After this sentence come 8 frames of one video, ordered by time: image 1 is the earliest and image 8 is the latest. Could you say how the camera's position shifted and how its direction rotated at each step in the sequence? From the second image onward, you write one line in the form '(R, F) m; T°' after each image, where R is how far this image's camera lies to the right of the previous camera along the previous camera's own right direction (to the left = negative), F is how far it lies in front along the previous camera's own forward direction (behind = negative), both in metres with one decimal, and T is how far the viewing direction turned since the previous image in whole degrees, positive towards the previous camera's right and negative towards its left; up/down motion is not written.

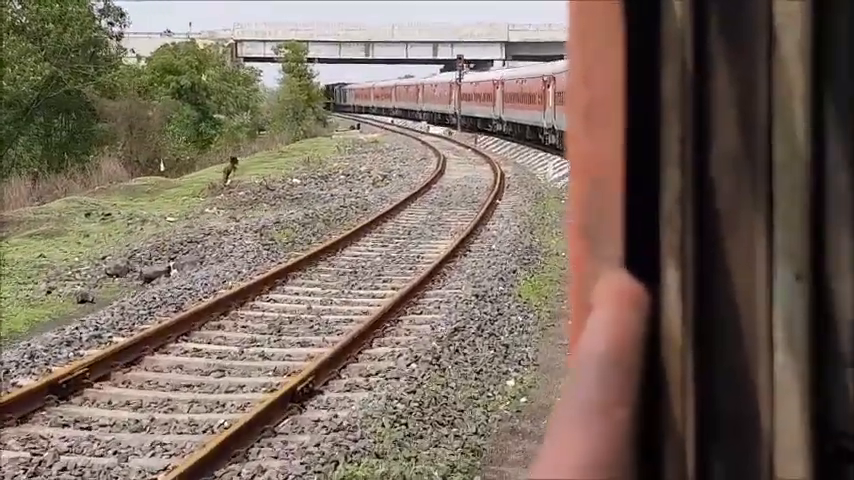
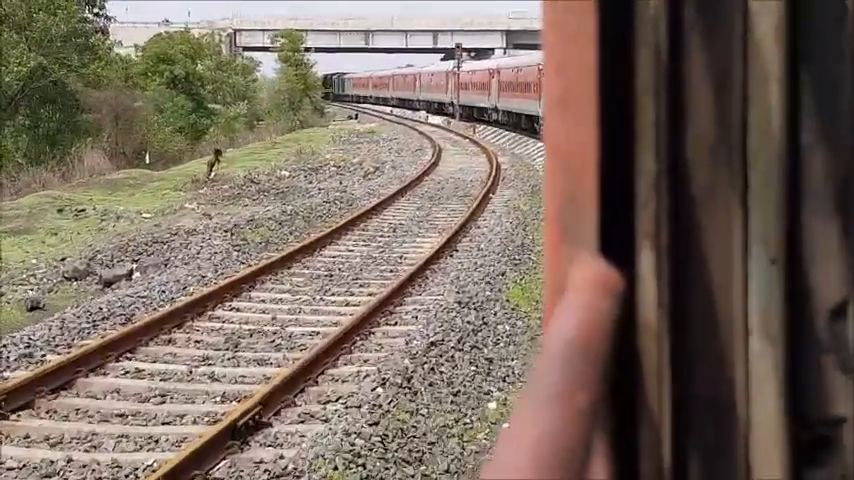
(+0.1, -0.1) m; 0°
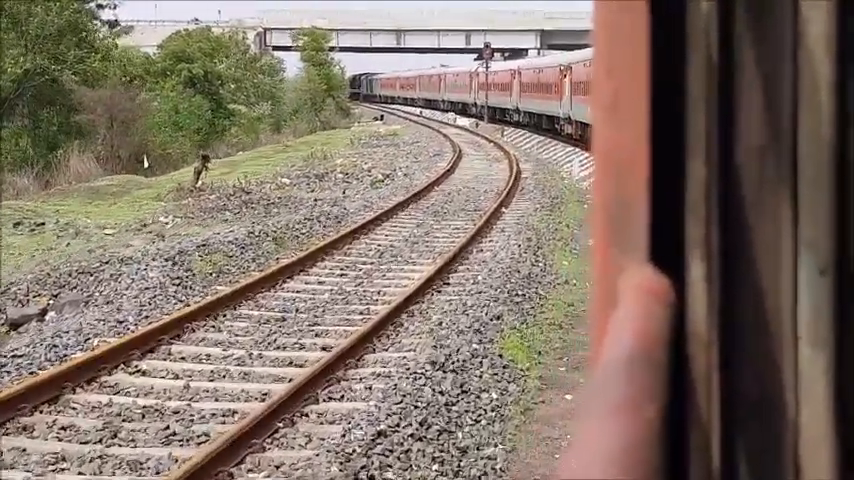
(0.0, +0.4) m; -1°
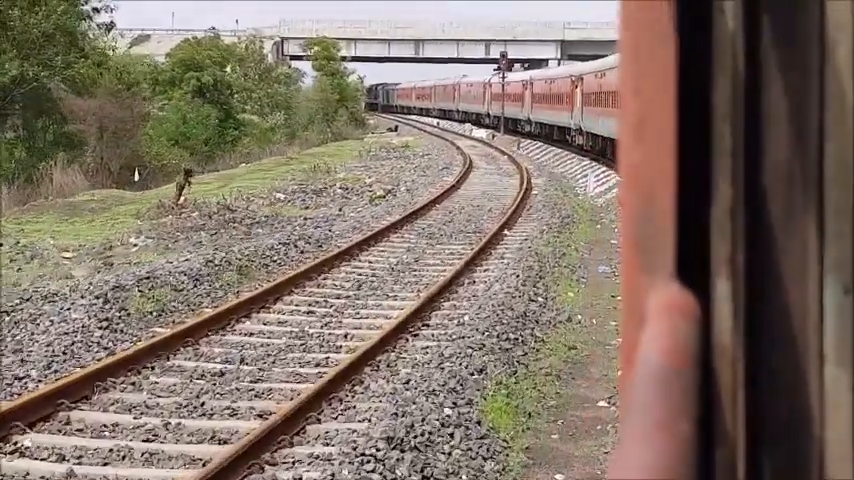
(+0.2, +1.3) m; -1°
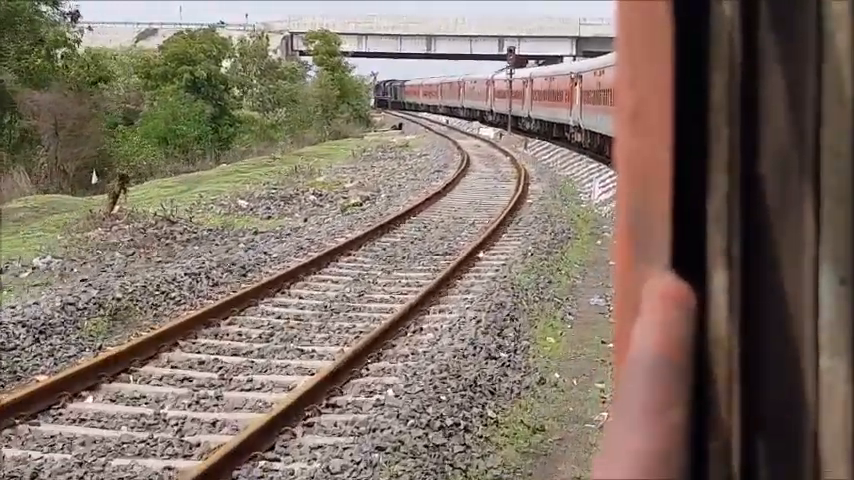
(+0.3, +2.3) m; 0°
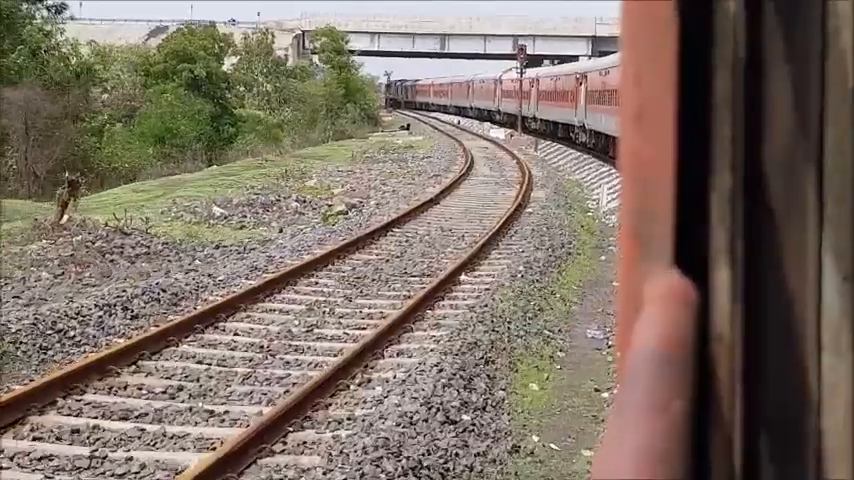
(+0.2, +1.5) m; 0°
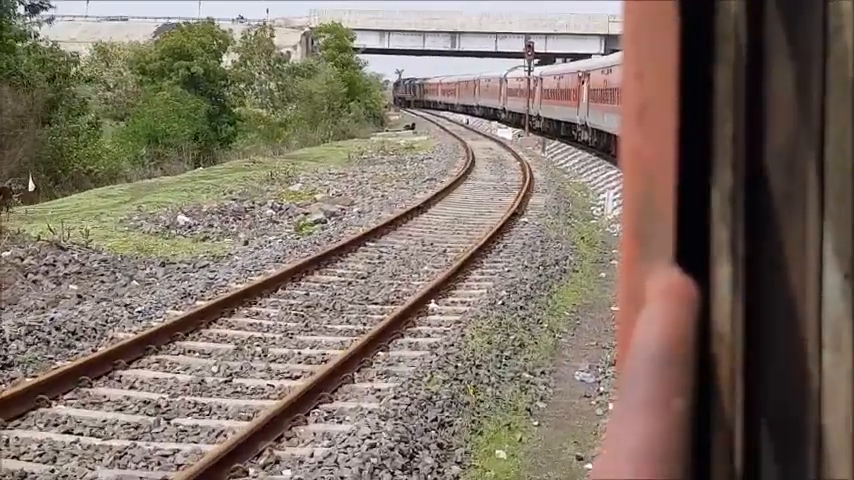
(+0.2, +1.5) m; 0°
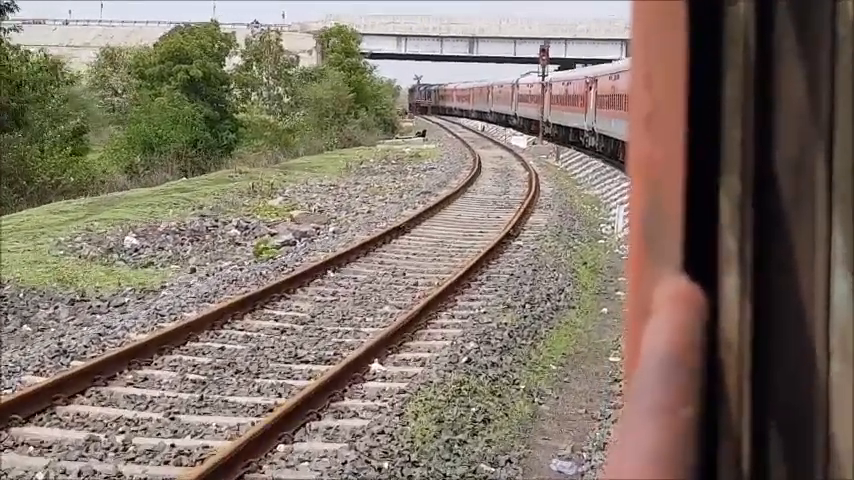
(+0.3, +1.8) m; -1°
